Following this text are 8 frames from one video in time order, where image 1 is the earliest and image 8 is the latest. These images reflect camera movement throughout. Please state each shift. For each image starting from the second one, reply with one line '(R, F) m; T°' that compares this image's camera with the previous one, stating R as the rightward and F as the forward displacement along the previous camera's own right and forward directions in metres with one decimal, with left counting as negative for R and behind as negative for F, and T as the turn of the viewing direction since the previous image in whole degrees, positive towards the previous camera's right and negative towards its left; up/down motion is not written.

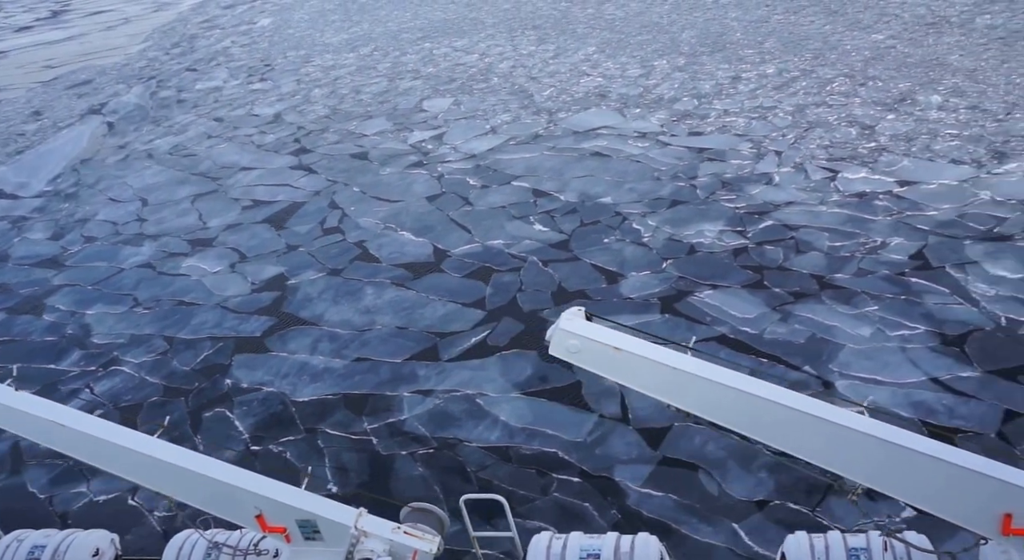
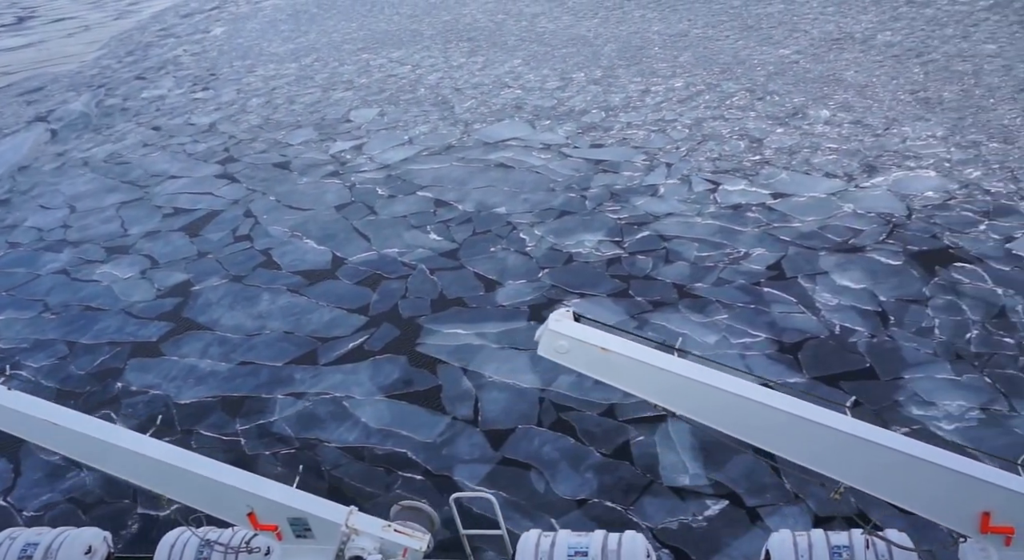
(+0.5, -0.1) m; 0°
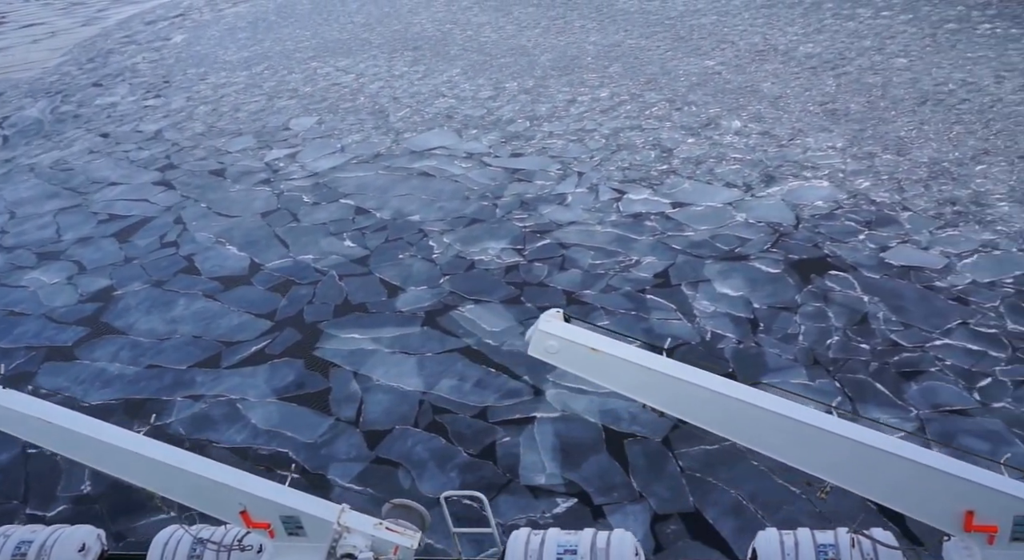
(+0.4, -0.1) m; 0°
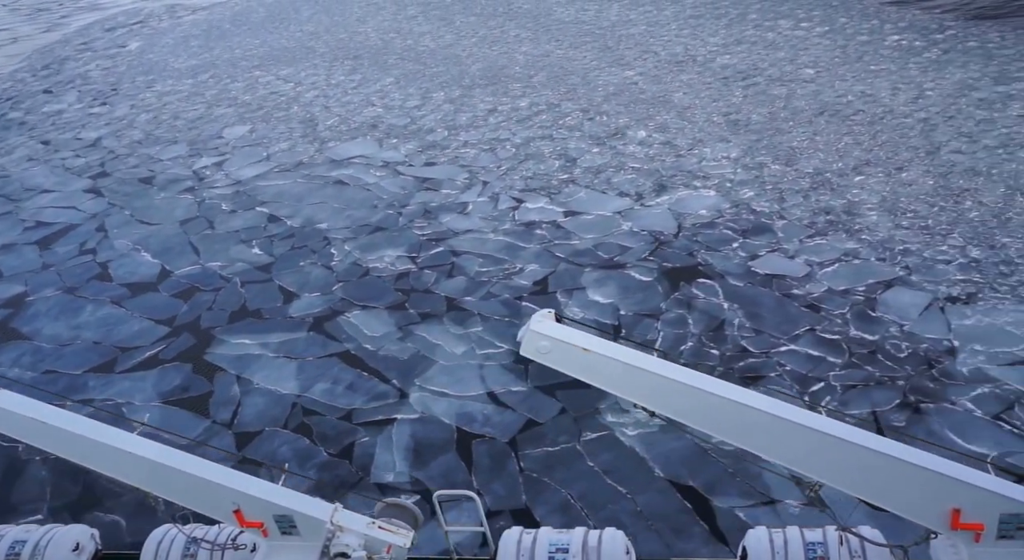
(+0.5, -0.1) m; 0°
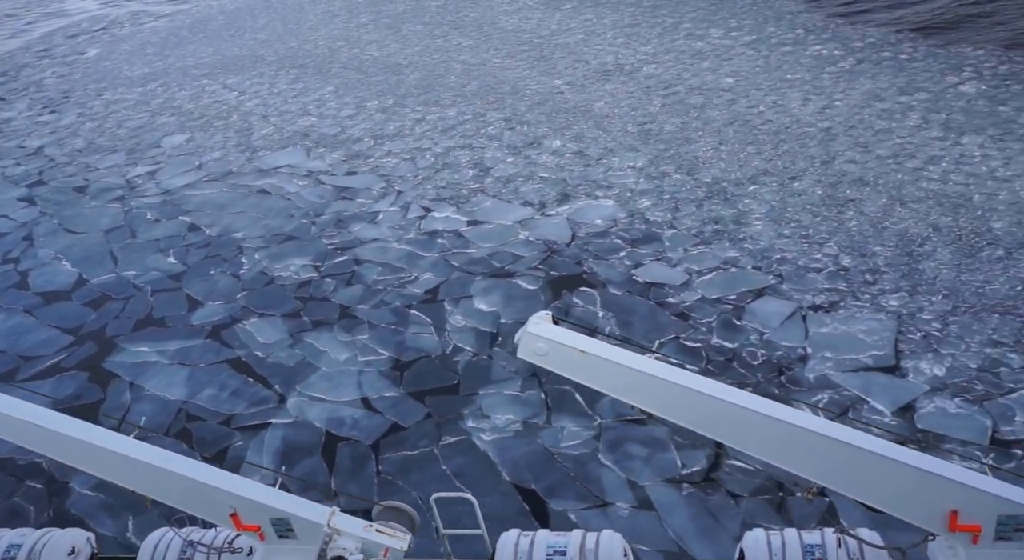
(+0.5, -0.1) m; 0°
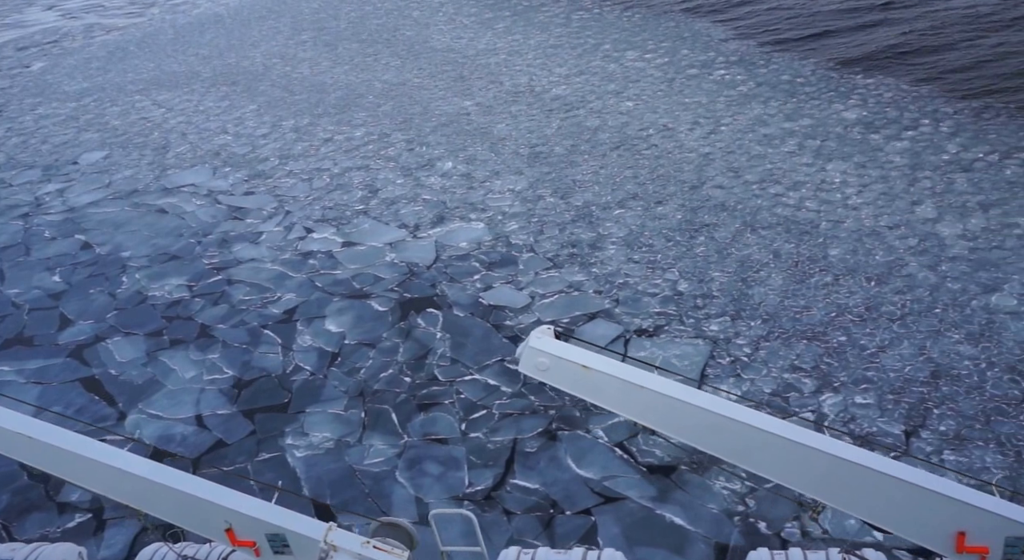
(+0.7, -0.1) m; 0°
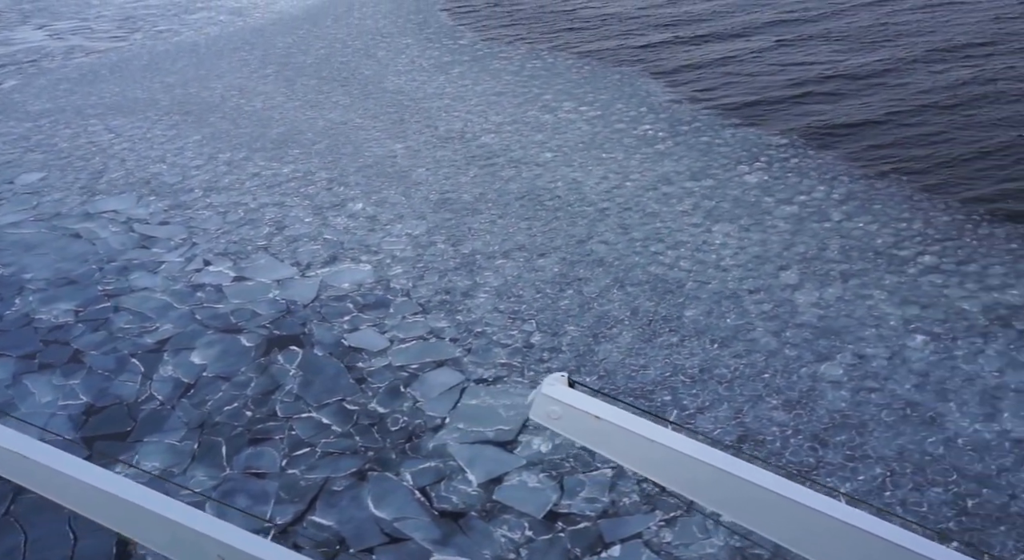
(+0.7, -0.1) m; -1°
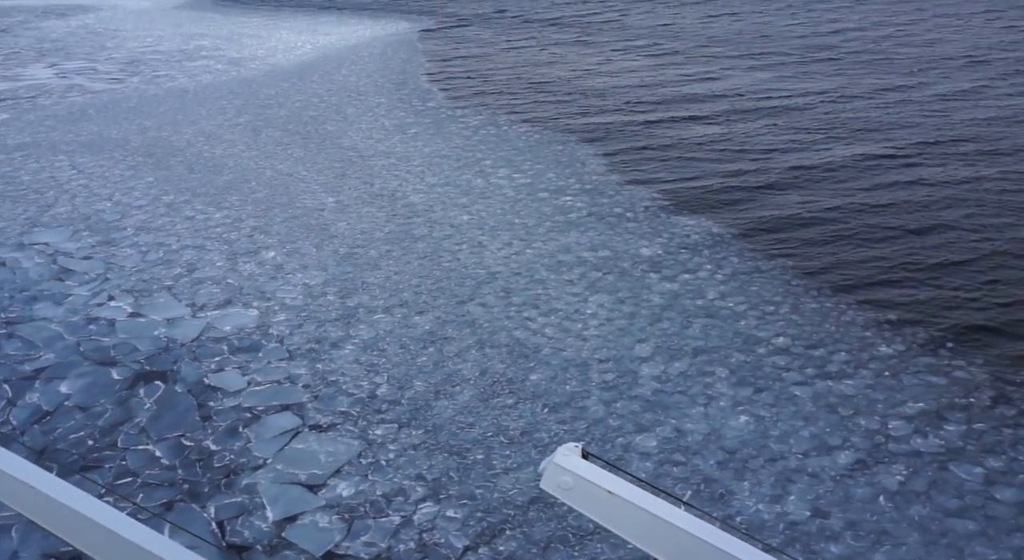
(+0.8, -0.2) m; -2°
